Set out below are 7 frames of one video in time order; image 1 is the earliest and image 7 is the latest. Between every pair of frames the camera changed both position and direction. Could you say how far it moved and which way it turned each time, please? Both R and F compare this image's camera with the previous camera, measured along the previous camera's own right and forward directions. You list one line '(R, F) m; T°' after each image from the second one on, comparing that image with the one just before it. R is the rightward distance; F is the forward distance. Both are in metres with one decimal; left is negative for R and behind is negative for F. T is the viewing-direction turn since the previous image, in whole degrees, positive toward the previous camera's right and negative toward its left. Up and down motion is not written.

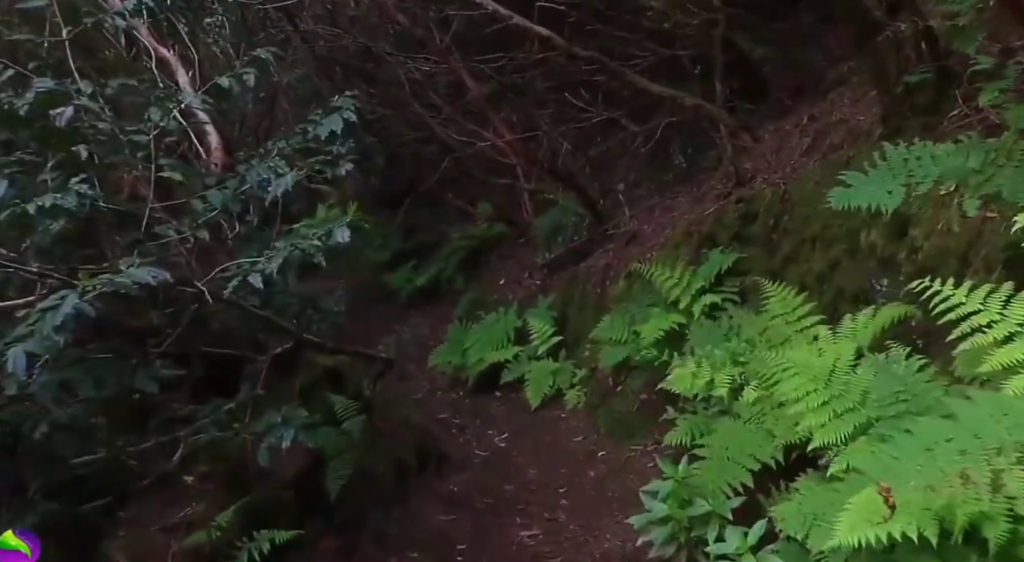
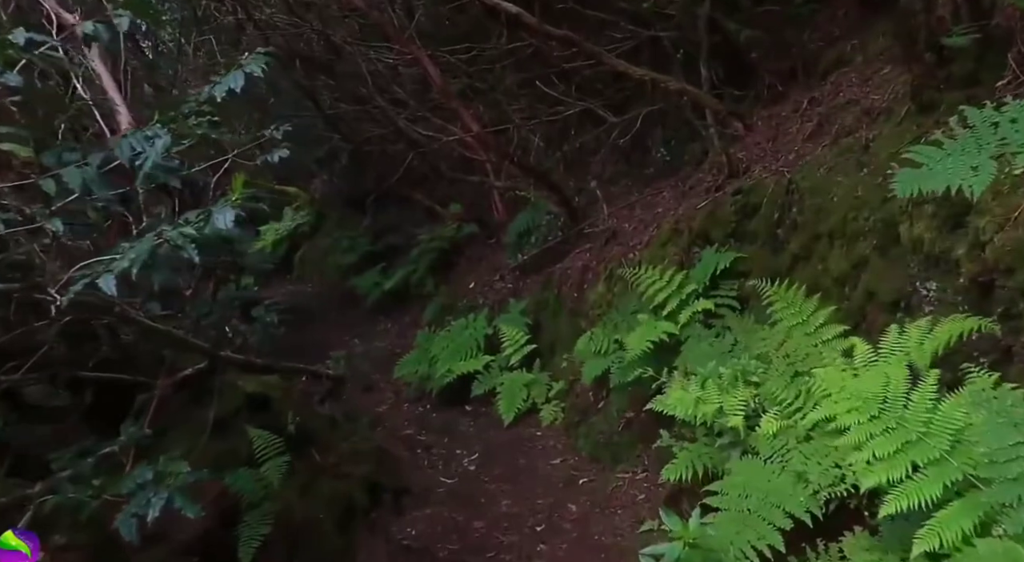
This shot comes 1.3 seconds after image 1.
(0.0, +0.8) m; +2°
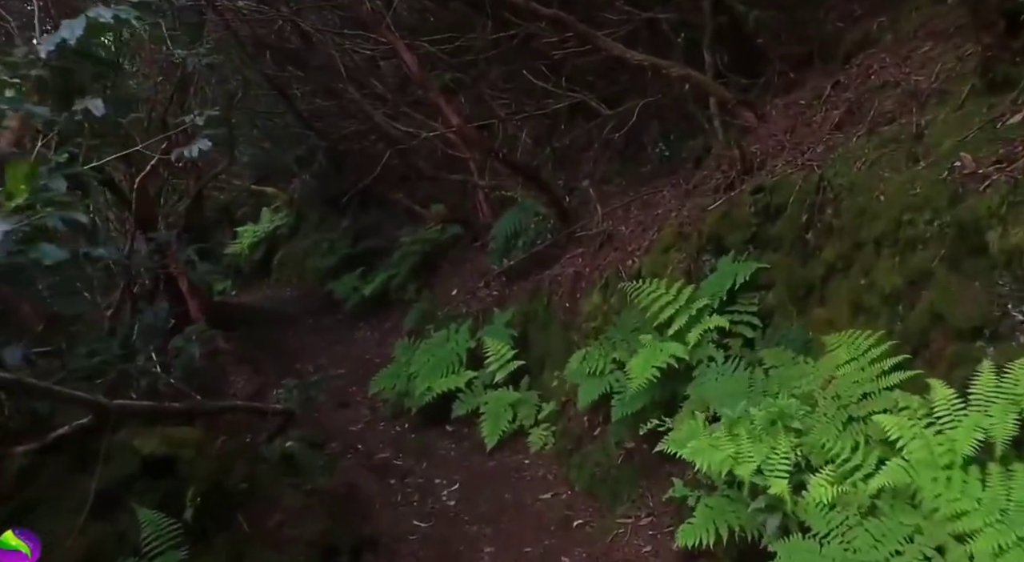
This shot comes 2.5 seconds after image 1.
(0.0, +0.8) m; +1°
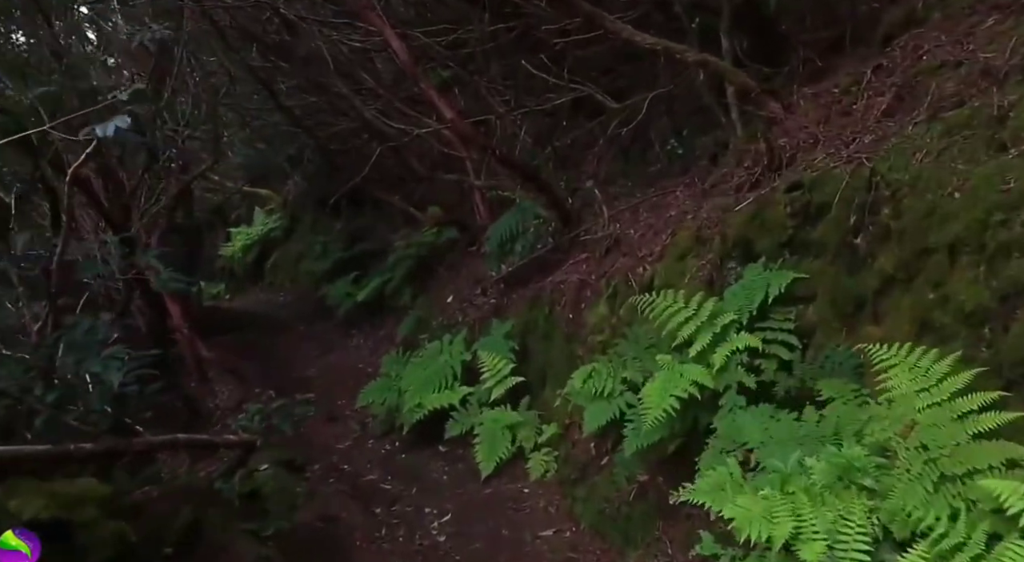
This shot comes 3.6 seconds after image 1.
(0.0, +0.7) m; 0°
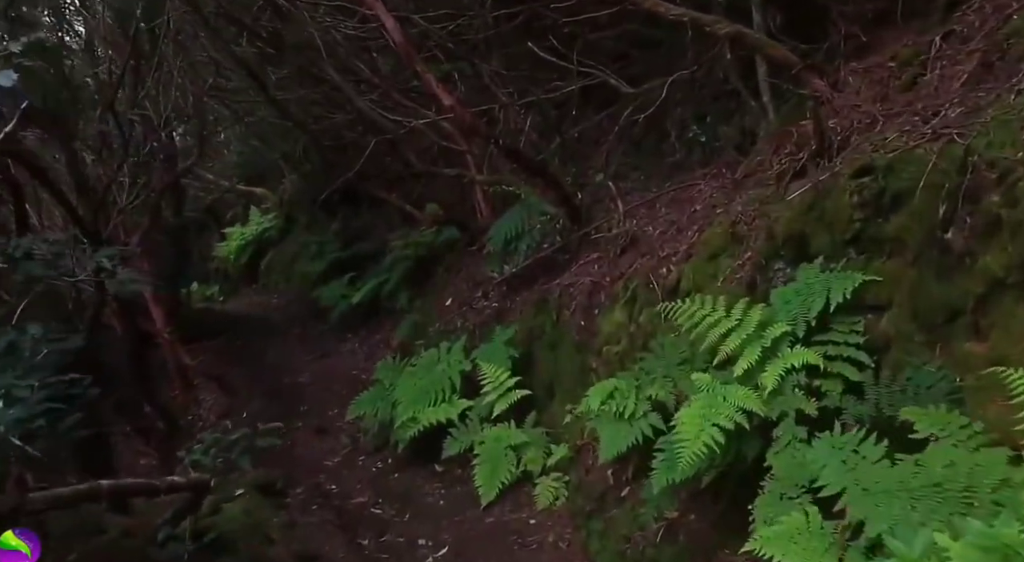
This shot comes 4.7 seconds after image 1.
(0.0, +0.7) m; 0°
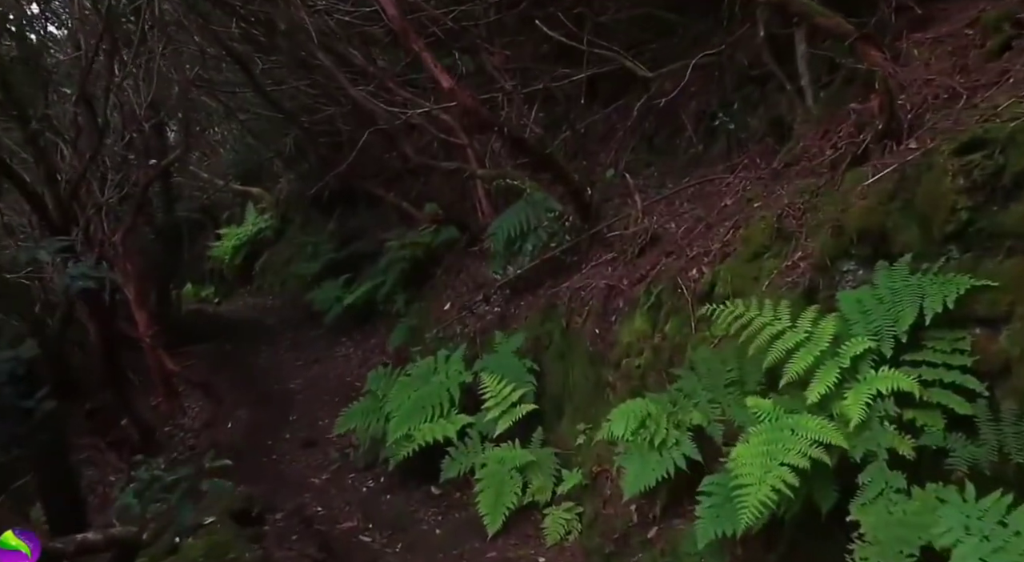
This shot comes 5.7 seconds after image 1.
(0.0, +0.7) m; 0°
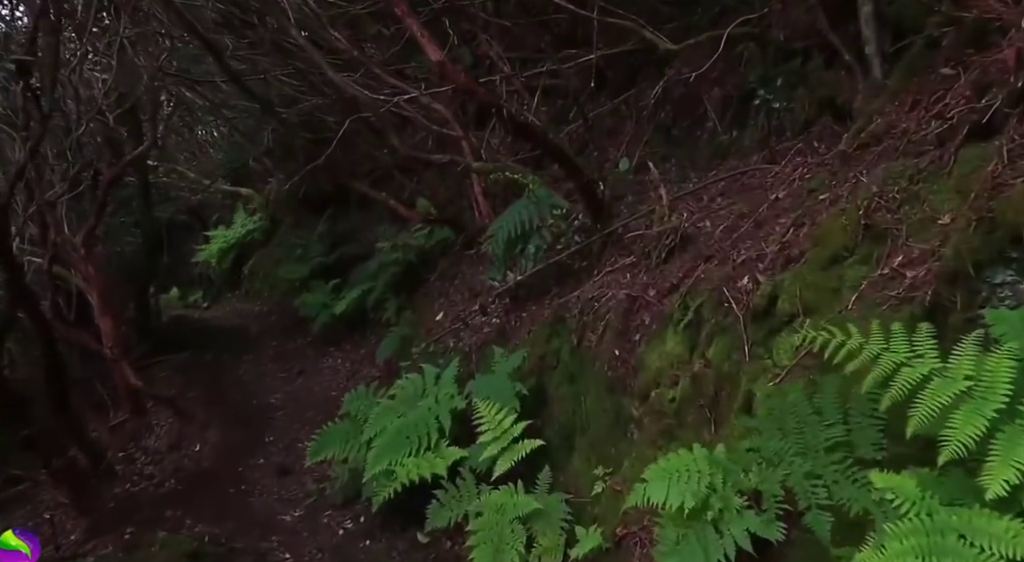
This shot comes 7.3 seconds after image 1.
(0.0, +1.0) m; 0°
